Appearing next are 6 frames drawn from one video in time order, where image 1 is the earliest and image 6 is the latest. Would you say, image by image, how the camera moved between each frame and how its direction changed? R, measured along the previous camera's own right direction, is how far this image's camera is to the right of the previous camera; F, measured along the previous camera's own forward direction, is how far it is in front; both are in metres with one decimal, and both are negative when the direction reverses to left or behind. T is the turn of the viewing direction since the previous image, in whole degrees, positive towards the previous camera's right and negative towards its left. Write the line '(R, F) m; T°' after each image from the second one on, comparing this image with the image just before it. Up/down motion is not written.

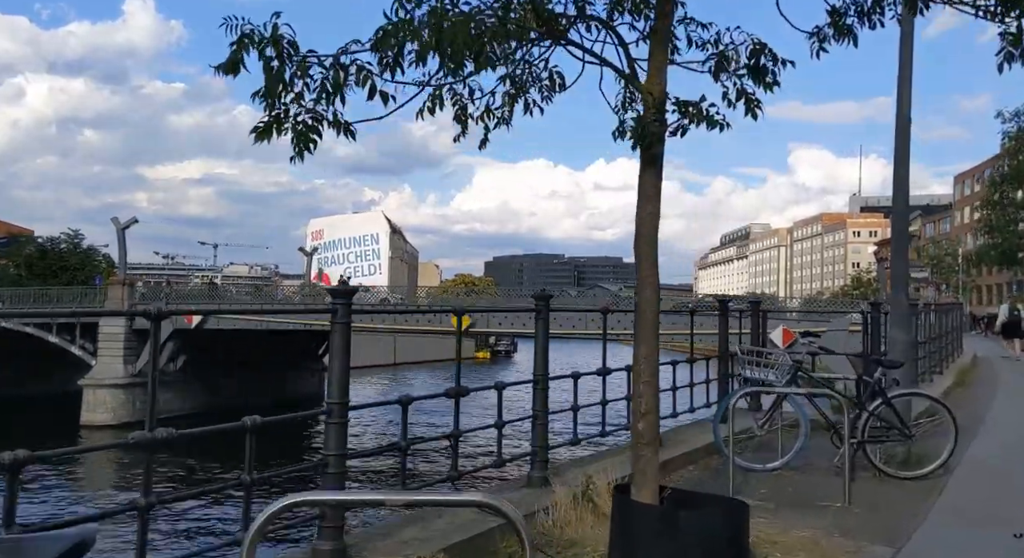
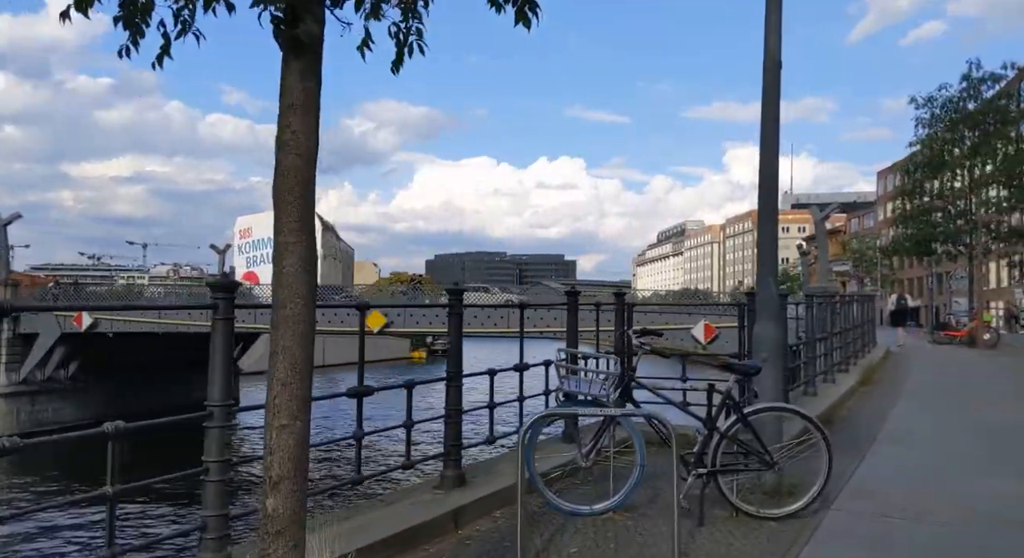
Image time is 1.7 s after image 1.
(+1.2, +1.7) m; +4°
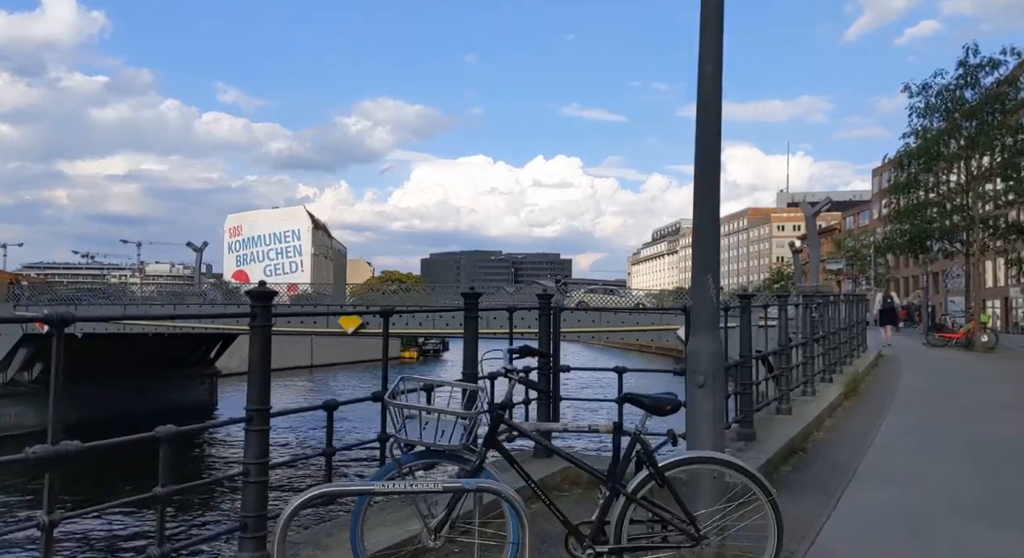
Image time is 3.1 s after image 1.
(+0.7, +1.6) m; 0°
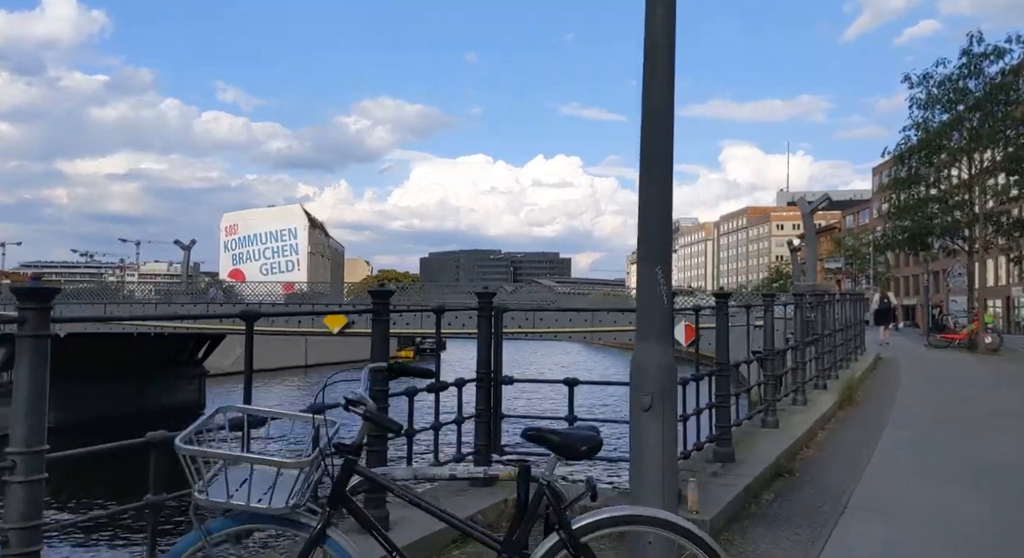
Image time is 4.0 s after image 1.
(+0.4, +1.0) m; 0°
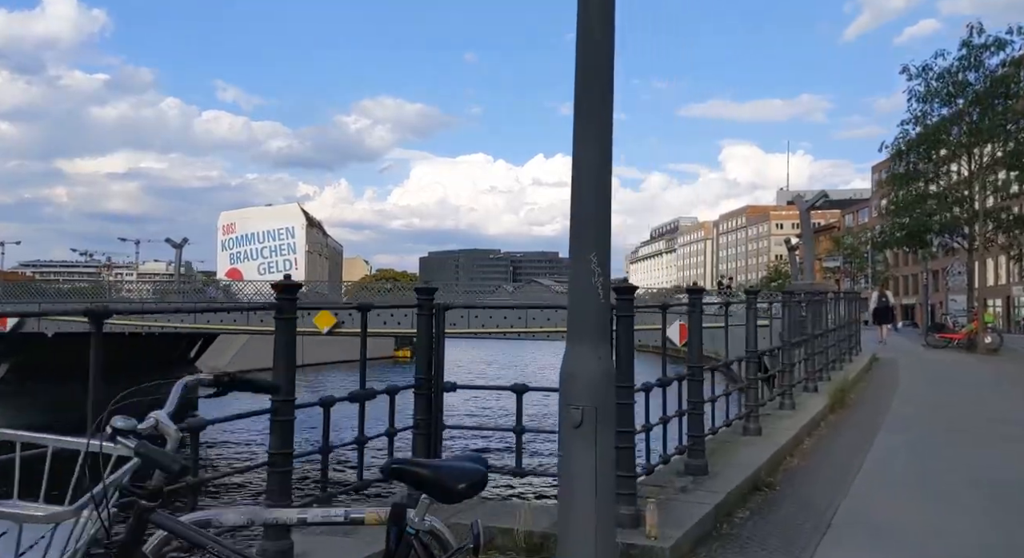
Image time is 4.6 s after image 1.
(+0.3, +0.6) m; 0°
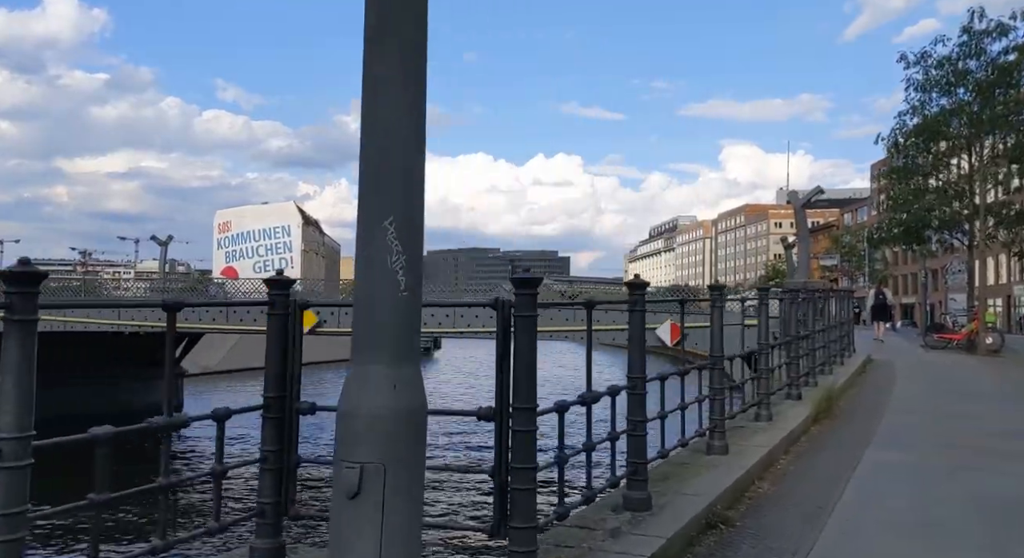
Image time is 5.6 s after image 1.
(+0.6, +1.1) m; 0°
